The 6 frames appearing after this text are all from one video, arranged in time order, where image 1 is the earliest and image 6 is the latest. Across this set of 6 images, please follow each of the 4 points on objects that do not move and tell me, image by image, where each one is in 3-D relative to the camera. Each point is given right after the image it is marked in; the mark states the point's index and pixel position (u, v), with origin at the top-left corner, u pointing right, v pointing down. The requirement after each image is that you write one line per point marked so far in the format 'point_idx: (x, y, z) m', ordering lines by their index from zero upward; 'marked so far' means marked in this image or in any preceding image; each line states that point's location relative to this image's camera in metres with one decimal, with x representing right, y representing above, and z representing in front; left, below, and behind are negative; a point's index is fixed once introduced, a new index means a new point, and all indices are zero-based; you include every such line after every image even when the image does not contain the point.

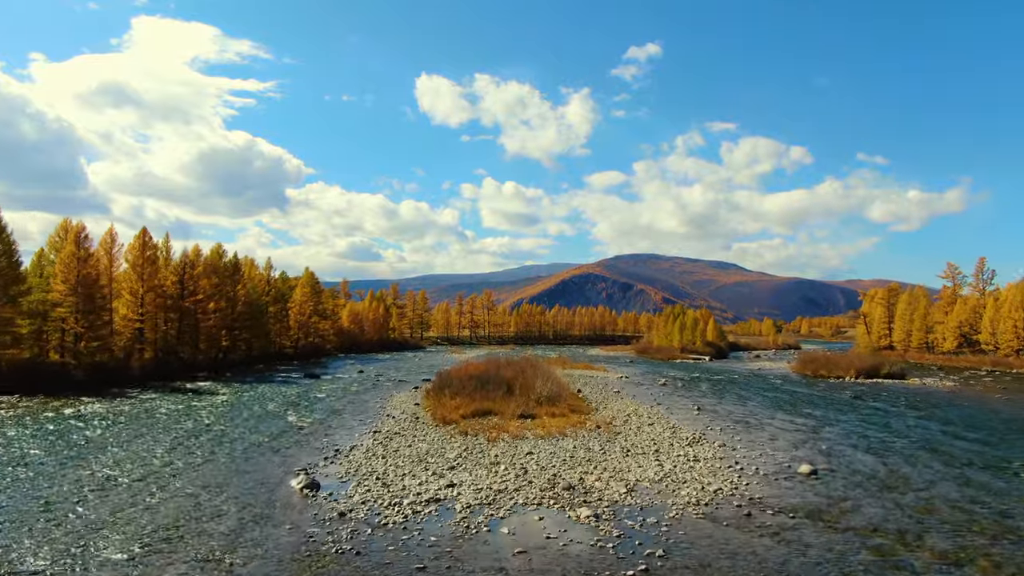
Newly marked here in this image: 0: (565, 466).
0: (+1.8, -6.0, +17.0) m
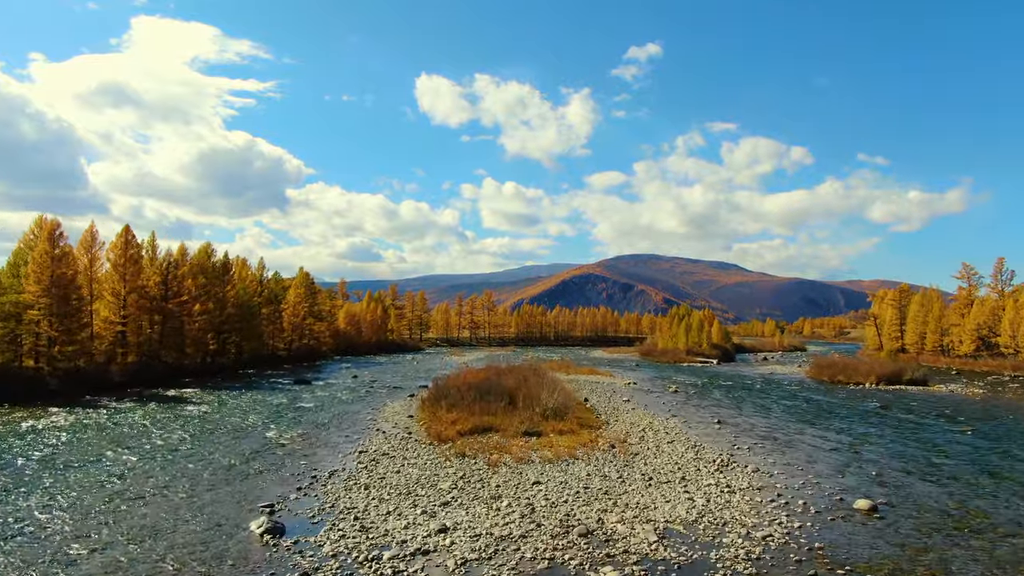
0: (+1.9, -6.1, +14.4) m
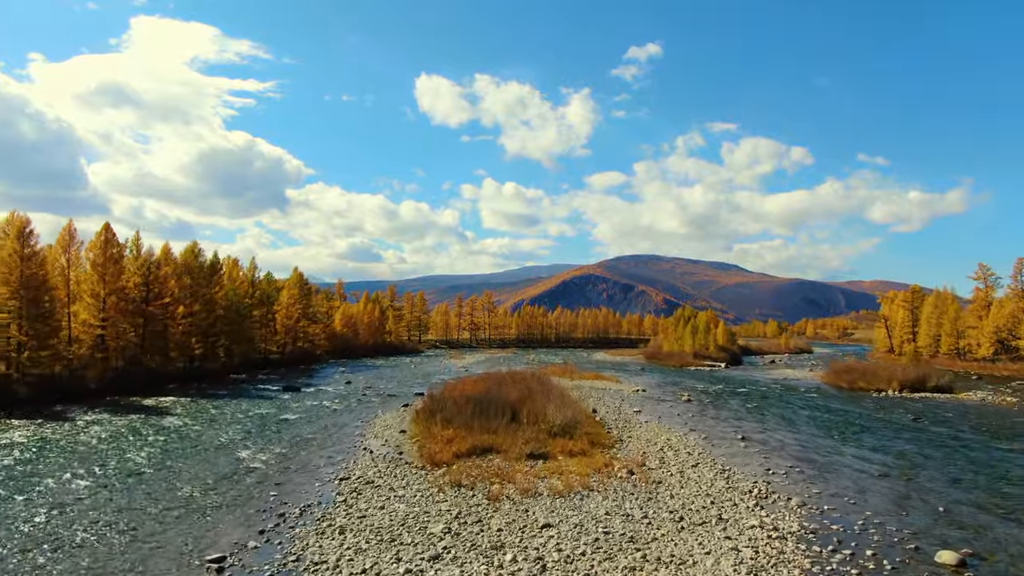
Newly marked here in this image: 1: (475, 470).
0: (+2.1, -6.2, +11.7) m
1: (-1.4, -6.6, +18.2) m
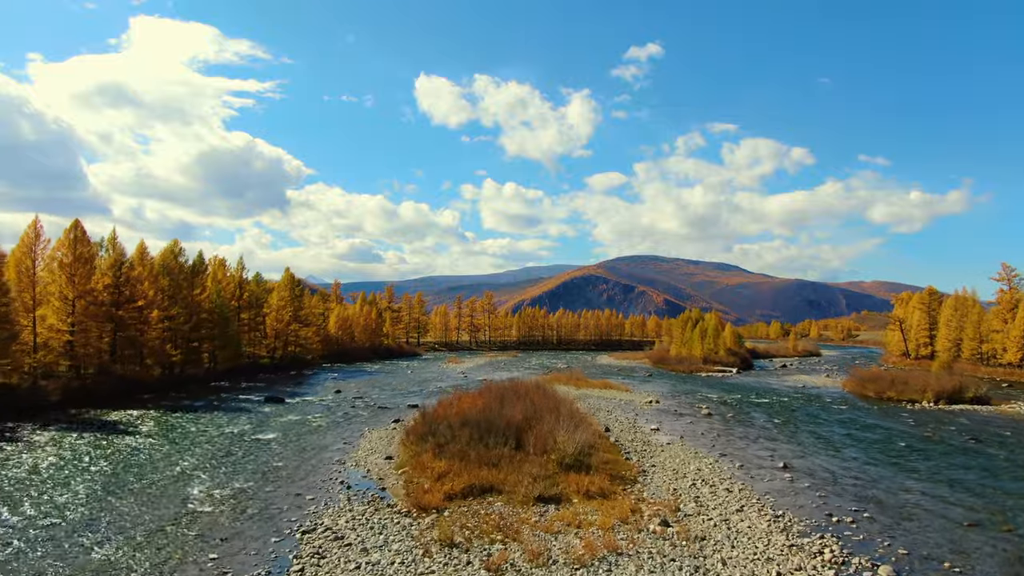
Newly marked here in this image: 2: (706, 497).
0: (+2.2, -6.4, +8.2) m
1: (-1.2, -6.7, +14.7) m
2: (+6.6, -7.1, +17.1) m
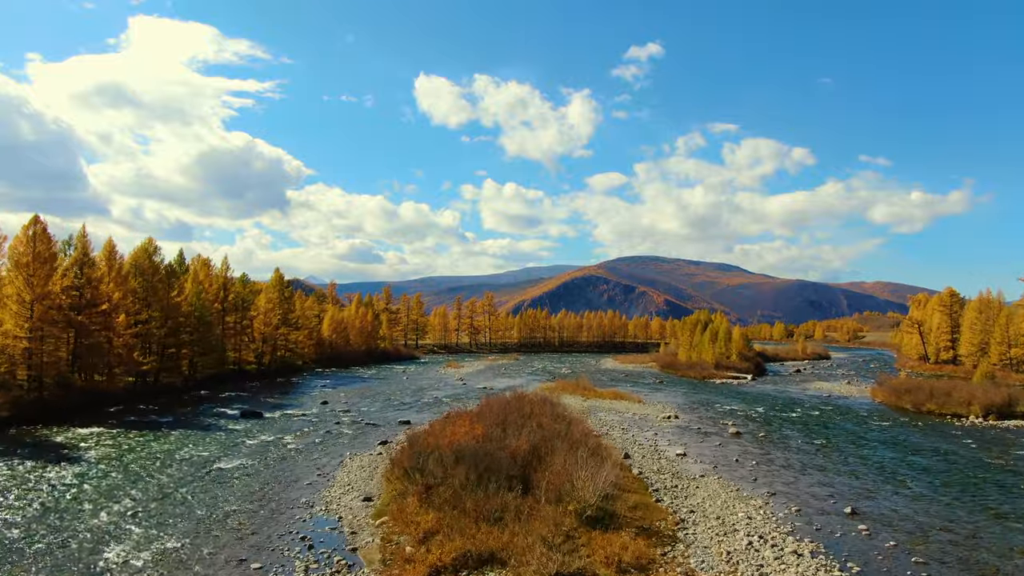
0: (+2.4, -6.5, +4.2) m
1: (-1.0, -6.9, +10.7) m
2: (+6.8, -7.3, +13.1) m
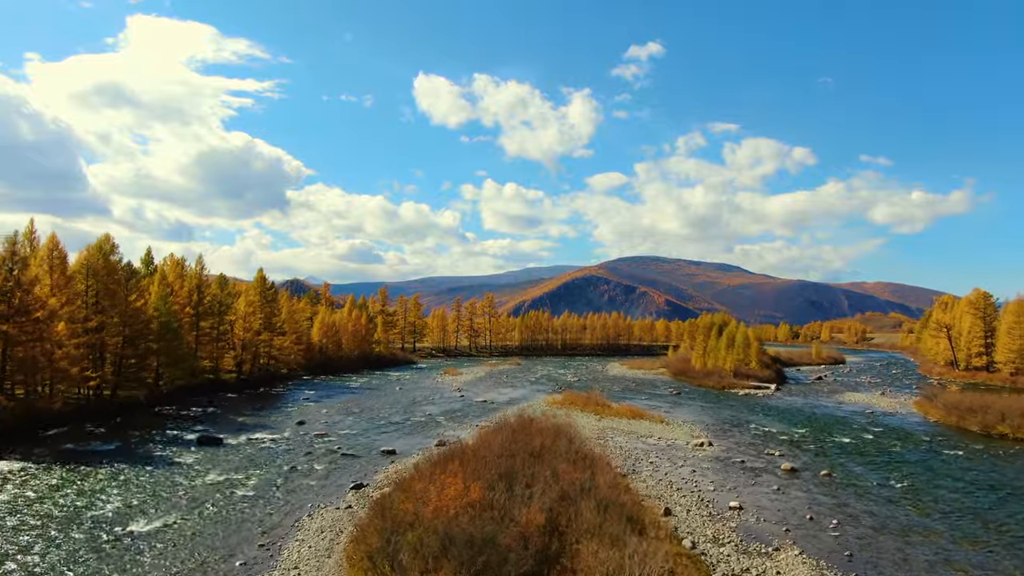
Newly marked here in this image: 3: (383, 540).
0: (+2.7, -6.7, -1.5) m
1: (-0.7, -7.1, +5.0) m
2: (+7.0, -7.5, +7.4) m
3: (-3.5, -6.9, +13.8) m
